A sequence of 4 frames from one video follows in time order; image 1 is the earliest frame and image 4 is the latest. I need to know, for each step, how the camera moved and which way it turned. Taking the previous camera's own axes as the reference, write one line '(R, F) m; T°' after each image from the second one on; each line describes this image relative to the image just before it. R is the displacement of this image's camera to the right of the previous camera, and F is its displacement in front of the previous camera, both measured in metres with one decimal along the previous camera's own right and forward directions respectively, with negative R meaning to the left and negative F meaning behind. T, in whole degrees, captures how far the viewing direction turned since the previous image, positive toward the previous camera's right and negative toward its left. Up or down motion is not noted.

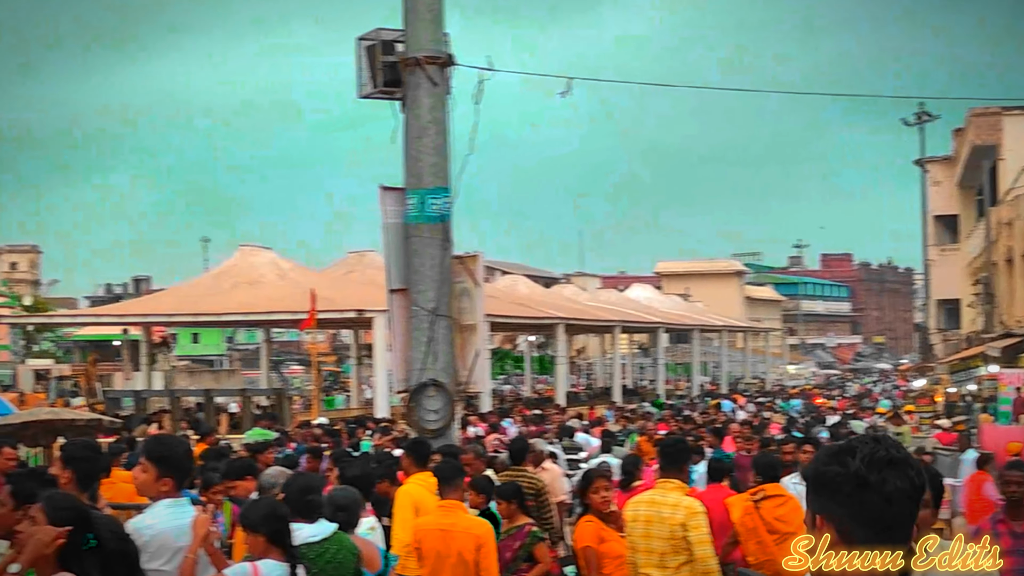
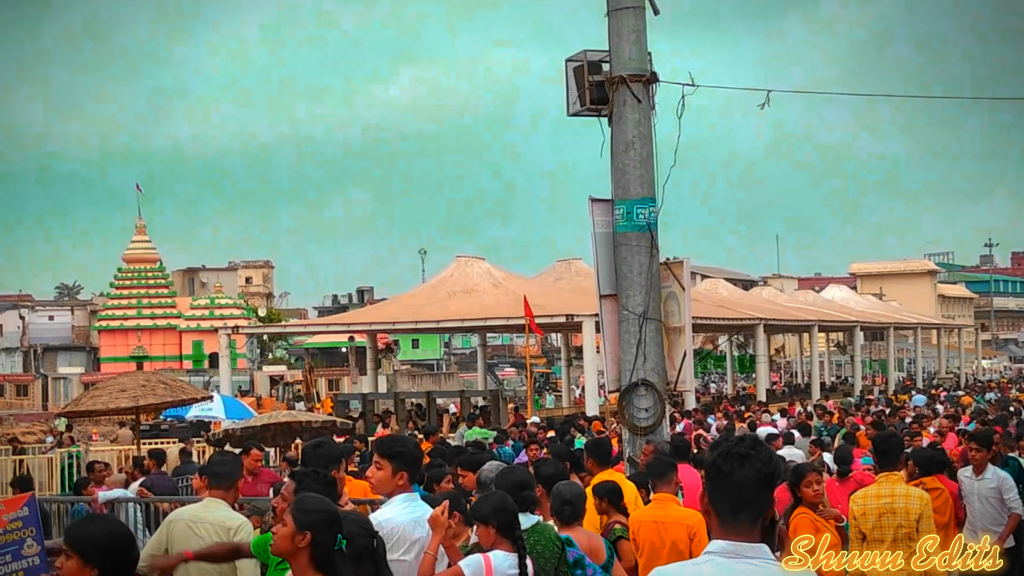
(-0.7, -0.2) m; -2°
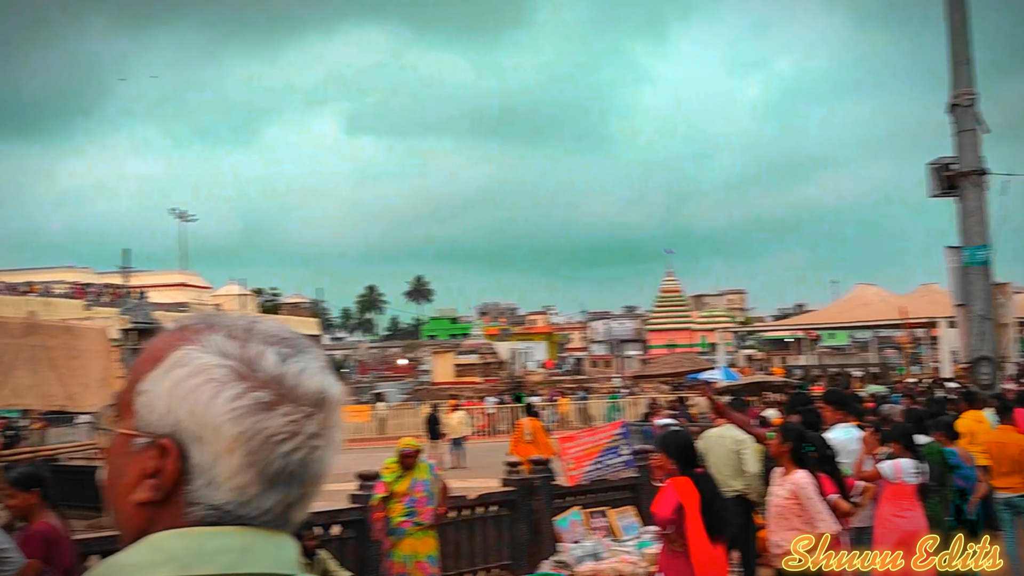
(-1.1, -3.0) m; -13°
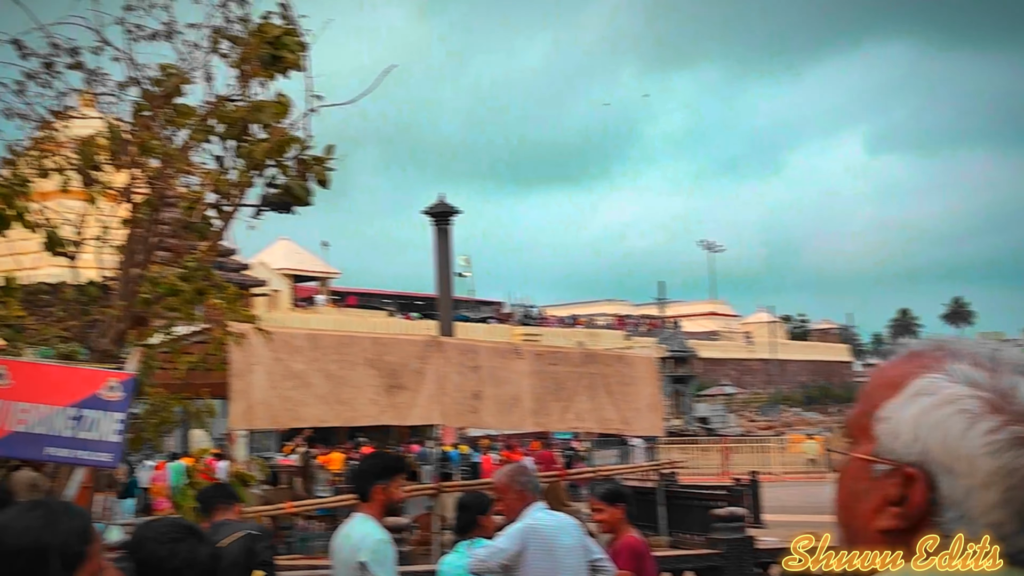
(-1.1, -0.3) m; -22°
